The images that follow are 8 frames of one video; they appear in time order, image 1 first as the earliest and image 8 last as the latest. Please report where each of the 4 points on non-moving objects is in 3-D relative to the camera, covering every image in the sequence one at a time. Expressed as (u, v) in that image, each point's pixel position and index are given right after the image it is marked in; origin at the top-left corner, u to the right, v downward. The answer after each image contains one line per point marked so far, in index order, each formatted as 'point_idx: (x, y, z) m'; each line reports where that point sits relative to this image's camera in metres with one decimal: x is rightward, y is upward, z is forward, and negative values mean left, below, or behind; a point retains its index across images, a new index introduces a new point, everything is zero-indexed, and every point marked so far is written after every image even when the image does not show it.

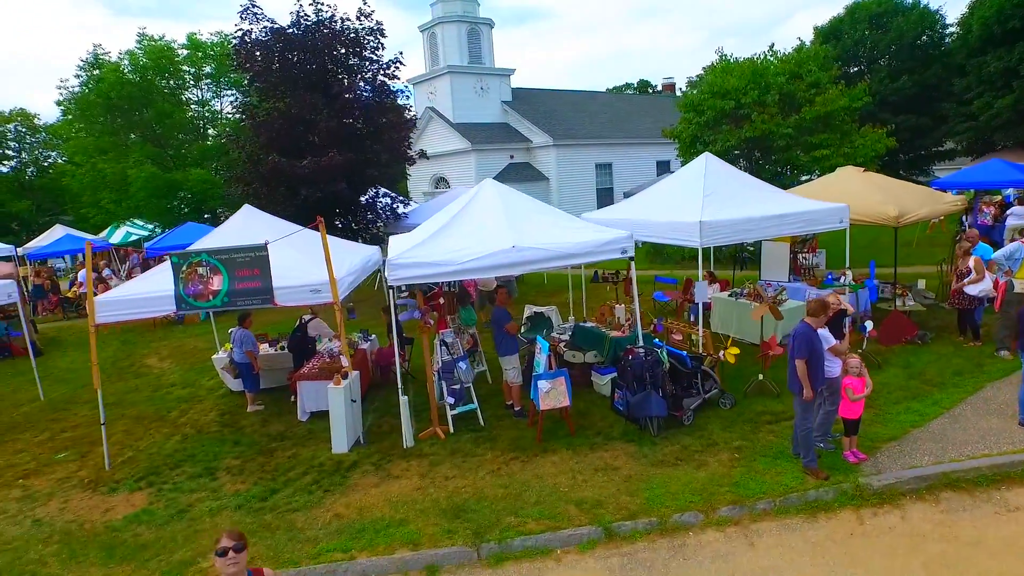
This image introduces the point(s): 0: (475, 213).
0: (-0.5, +1.0, +7.5) m
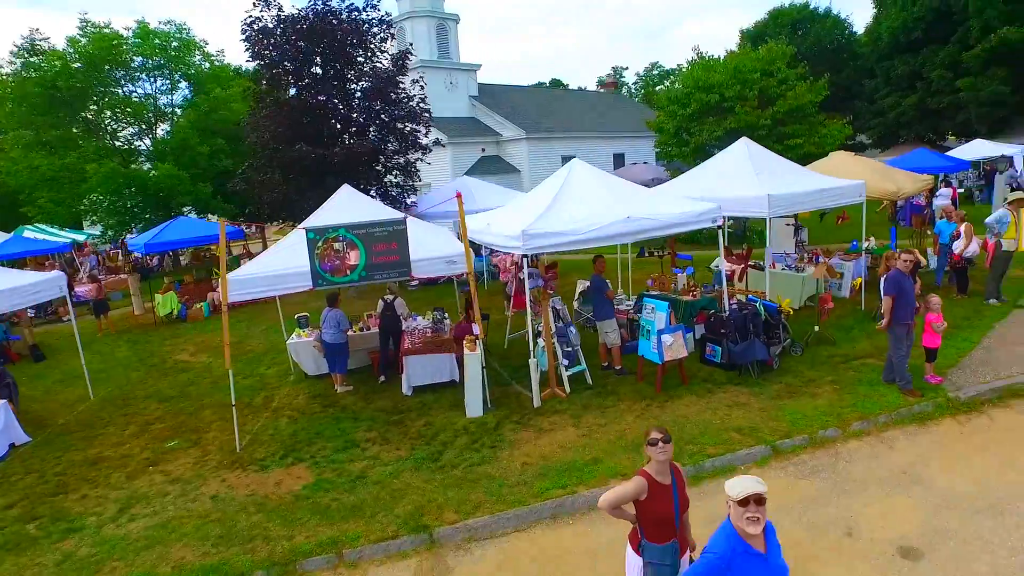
0: (+0.7, +1.3, +8.2) m
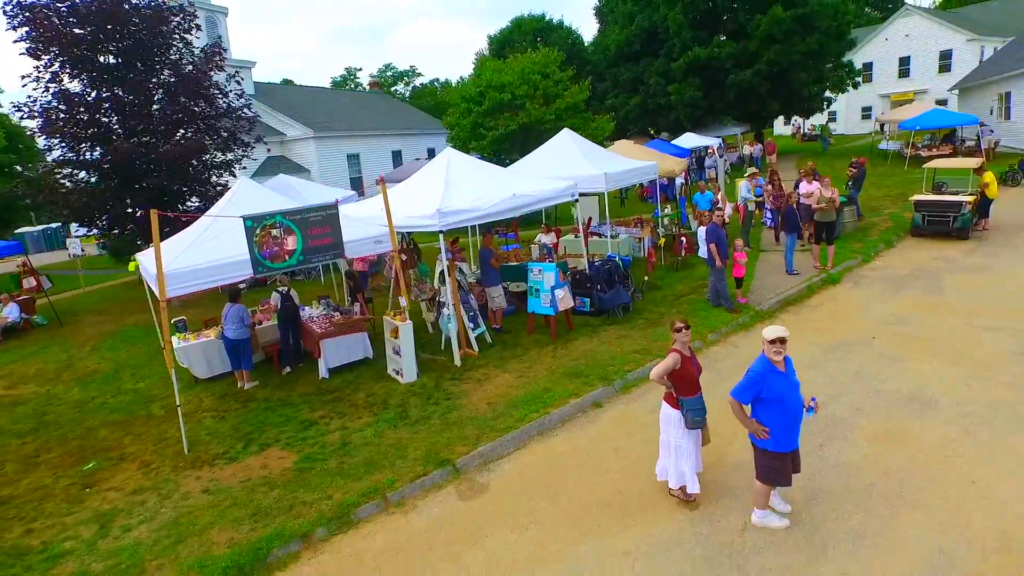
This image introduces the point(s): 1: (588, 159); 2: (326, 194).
0: (-0.8, +1.7, +9.2) m
1: (+1.3, +2.2, +11.2) m
2: (-4.1, +2.1, +14.3) m
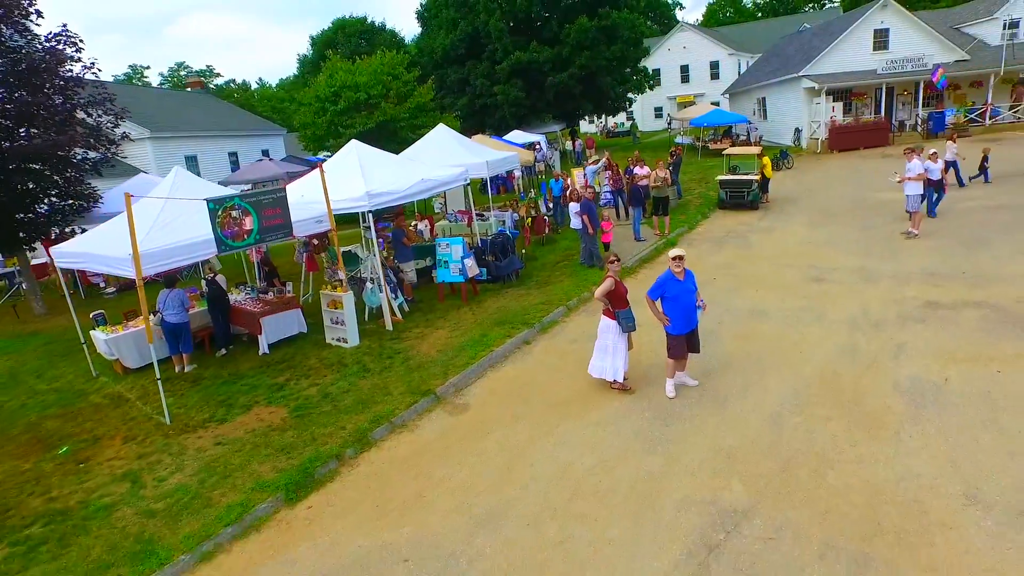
0: (-2.3, +2.1, +10.2) m
1: (-0.9, +2.7, +12.7) m
2: (-6.9, +2.1, +14.1) m
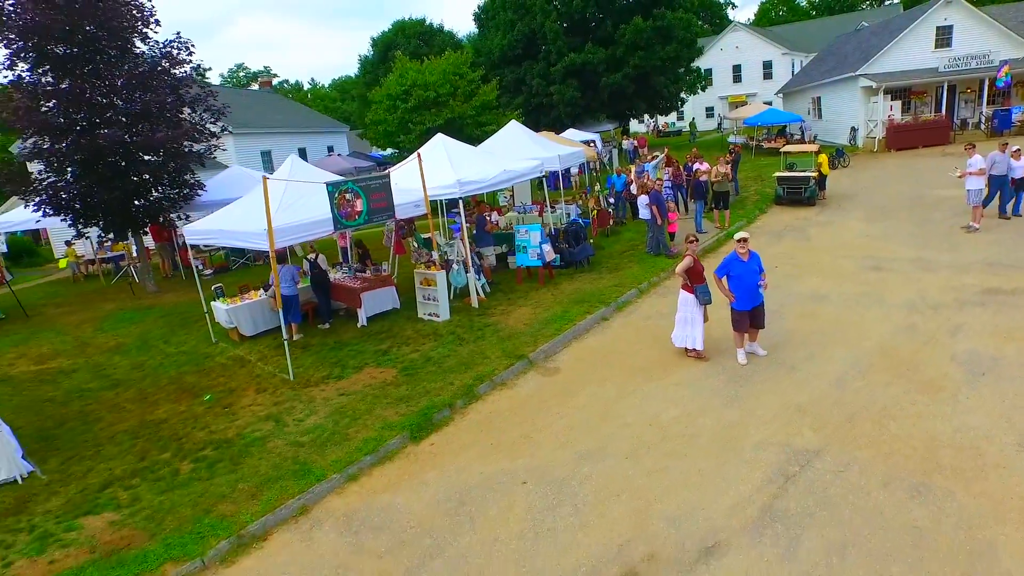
0: (-1.0, +2.4, +11.1) m
1: (+0.5, +3.0, +13.5) m
2: (-5.4, +2.5, +15.3) m
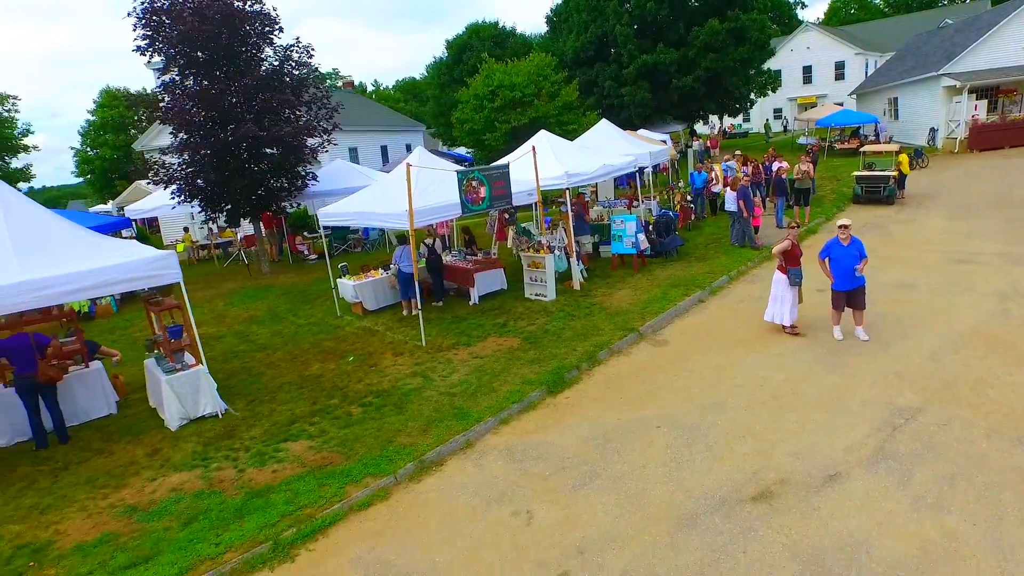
0: (+0.8, +2.7, +12.1) m
1: (+2.6, +3.3, +14.3) m
2: (-3.2, +2.9, +16.6) m
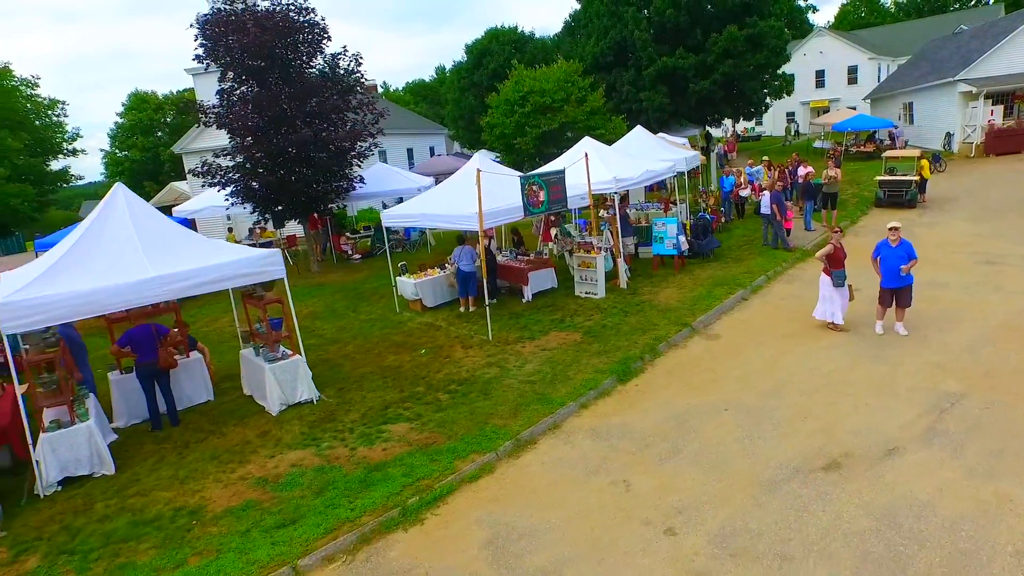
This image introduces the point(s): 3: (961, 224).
0: (+1.8, +2.7, +12.8) m
1: (+3.5, +3.3, +15.0) m
2: (-2.2, +2.9, +17.3) m
3: (+10.5, +1.5, +15.1) m
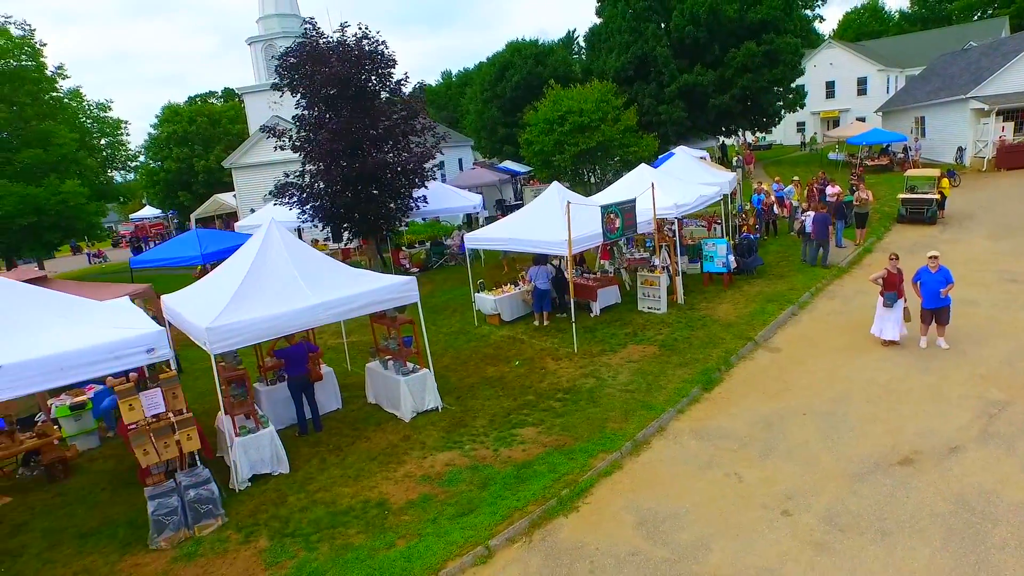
0: (+3.3, +2.4, +14.1) m
1: (+5.0, +3.0, +16.4) m
2: (-0.8, +2.6, +18.6) m
3: (+11.9, +1.2, +16.4) m
